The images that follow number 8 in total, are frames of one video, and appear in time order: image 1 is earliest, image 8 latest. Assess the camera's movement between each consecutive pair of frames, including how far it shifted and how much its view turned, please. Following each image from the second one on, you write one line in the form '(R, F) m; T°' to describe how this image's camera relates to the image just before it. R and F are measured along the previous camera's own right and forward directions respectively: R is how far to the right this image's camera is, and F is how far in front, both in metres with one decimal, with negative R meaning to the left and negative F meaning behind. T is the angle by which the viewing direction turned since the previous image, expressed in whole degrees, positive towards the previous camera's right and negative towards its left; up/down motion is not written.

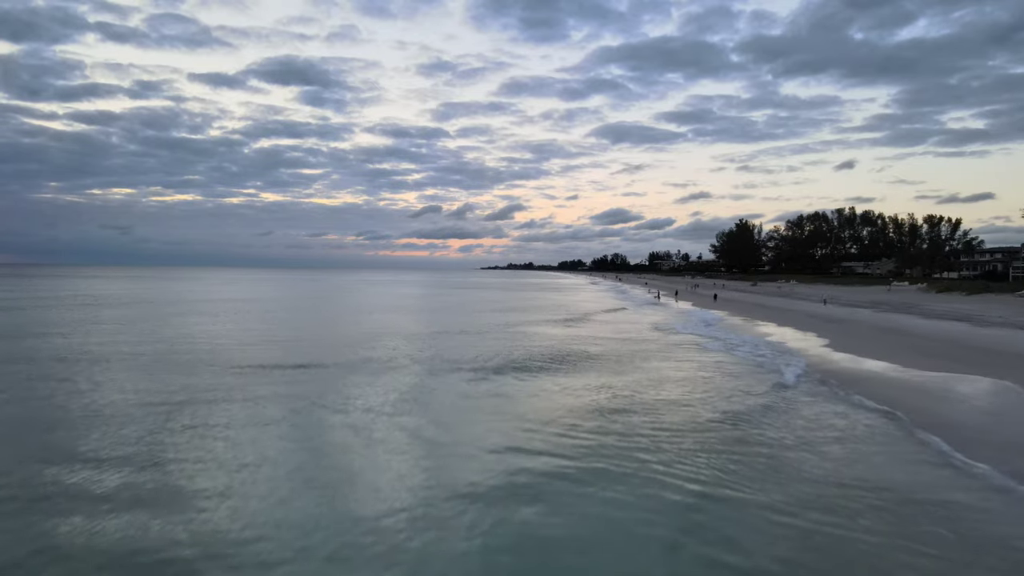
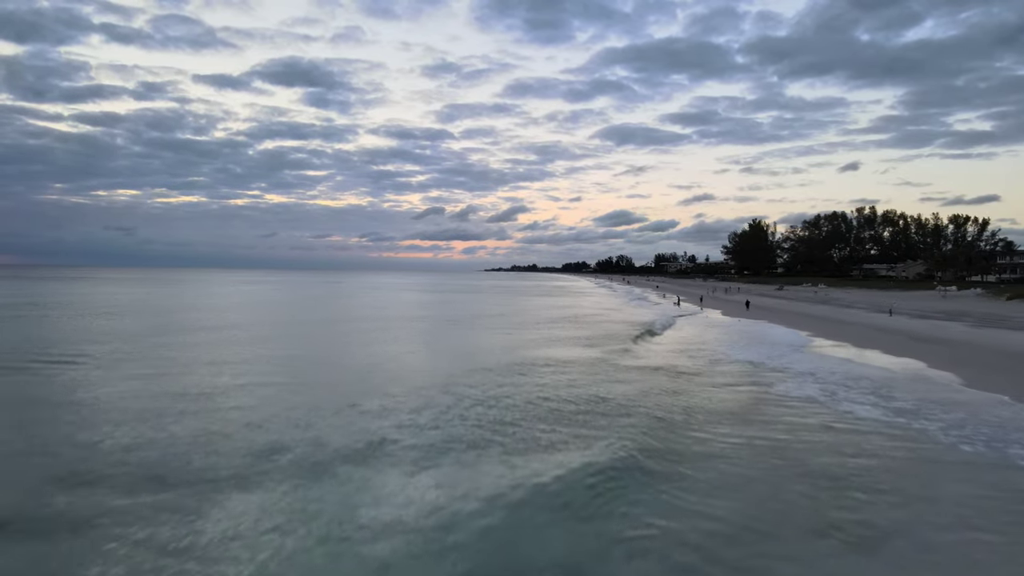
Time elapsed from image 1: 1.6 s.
(+0.1, +3.3) m; 0°
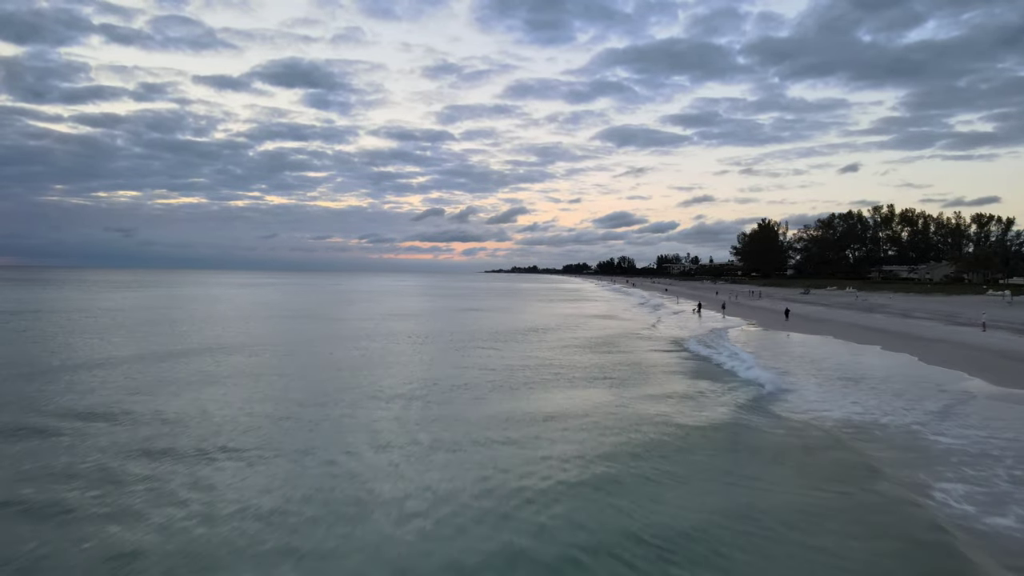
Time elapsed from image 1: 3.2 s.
(0.0, +3.2) m; 0°
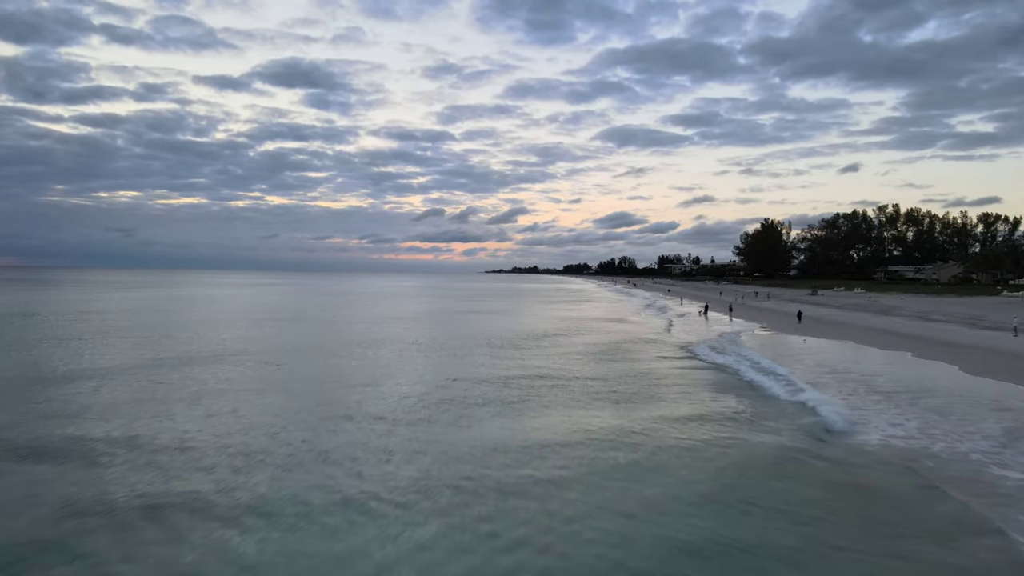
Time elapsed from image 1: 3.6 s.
(0.0, +0.8) m; 0°
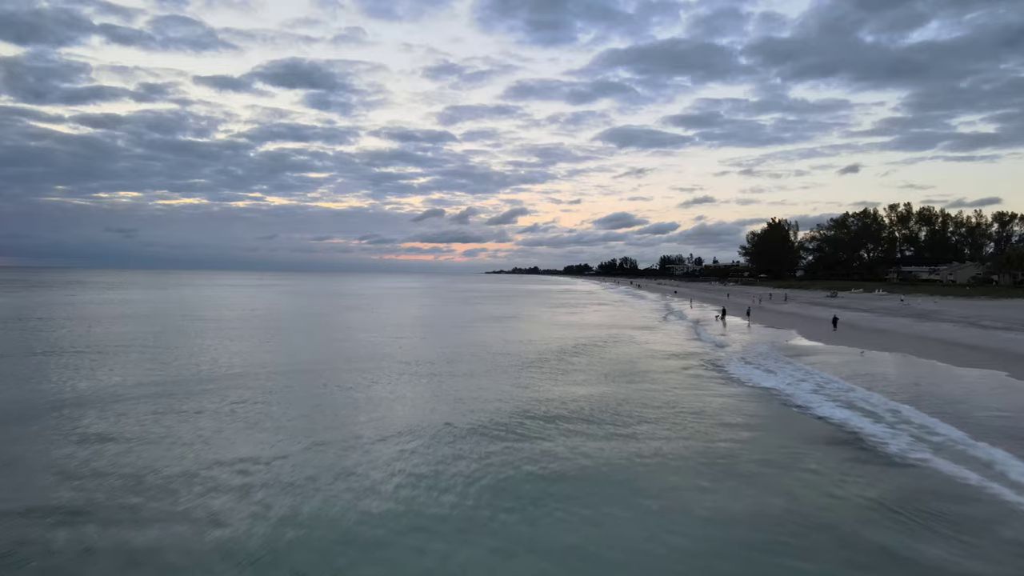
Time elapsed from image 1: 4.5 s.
(-0.1, +1.8) m; 0°
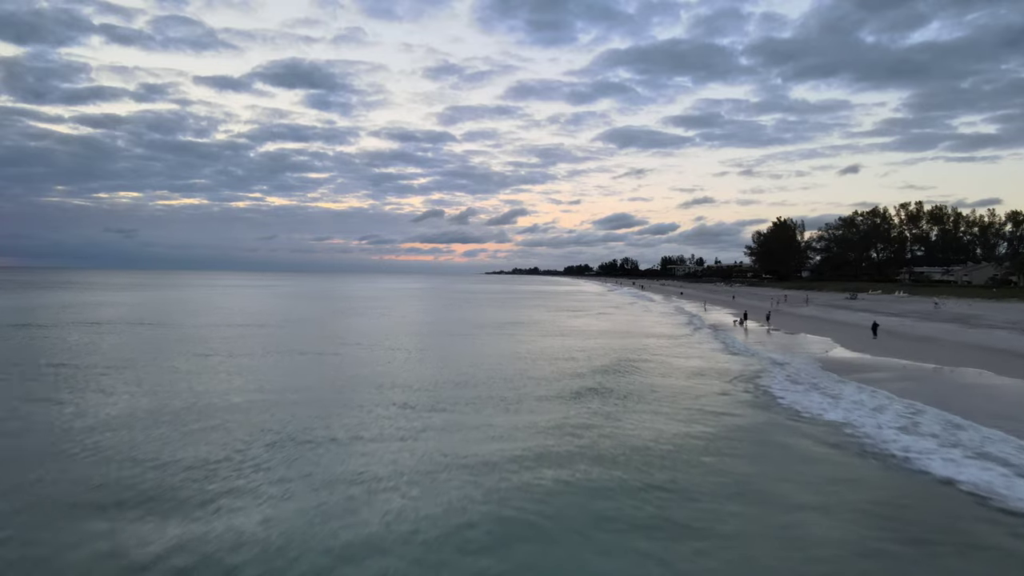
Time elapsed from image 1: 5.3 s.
(-0.1, +1.6) m; 0°
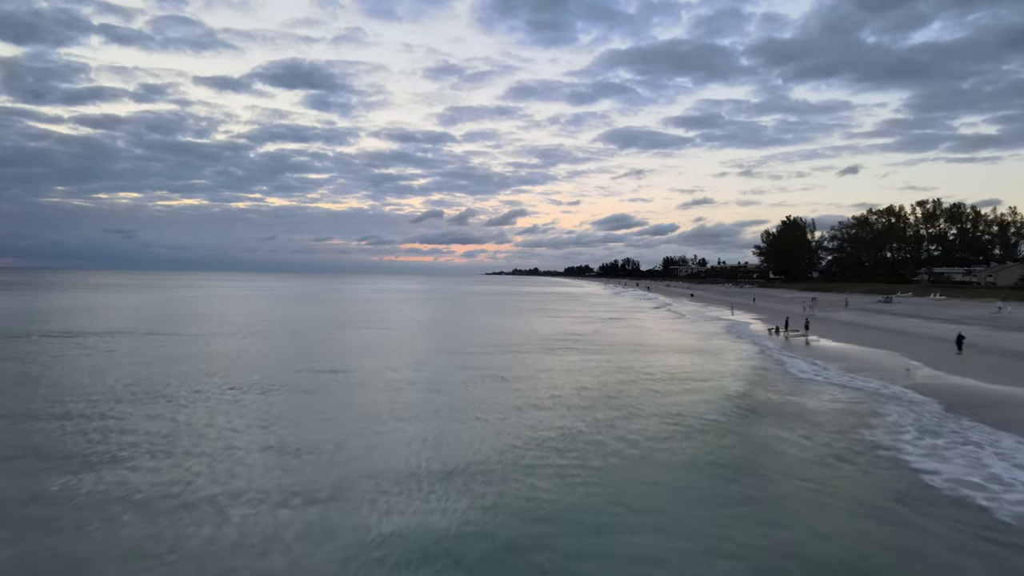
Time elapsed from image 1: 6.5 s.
(-0.3, +2.3) m; 0°
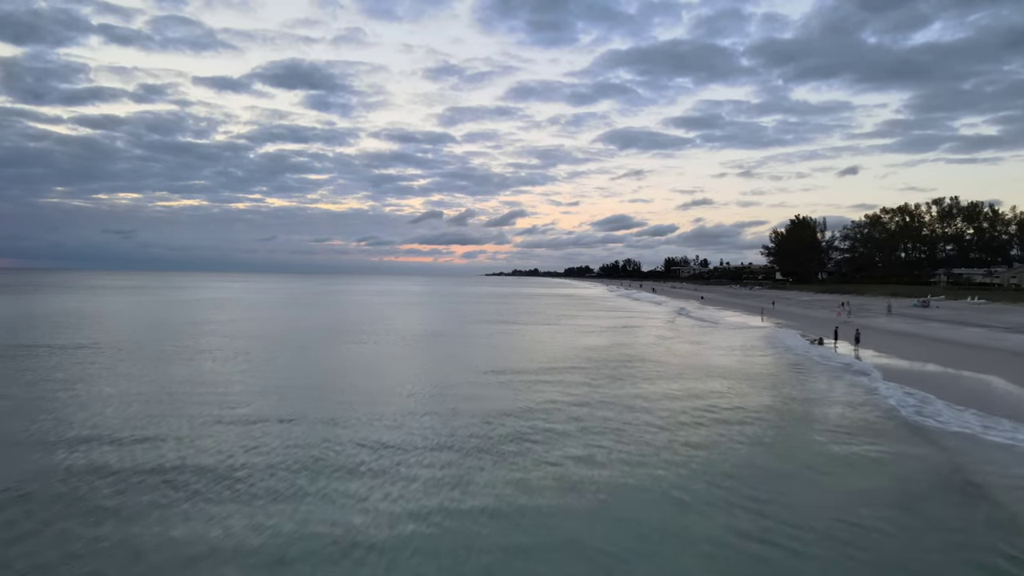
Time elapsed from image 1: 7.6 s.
(-0.2, +2.2) m; 0°
